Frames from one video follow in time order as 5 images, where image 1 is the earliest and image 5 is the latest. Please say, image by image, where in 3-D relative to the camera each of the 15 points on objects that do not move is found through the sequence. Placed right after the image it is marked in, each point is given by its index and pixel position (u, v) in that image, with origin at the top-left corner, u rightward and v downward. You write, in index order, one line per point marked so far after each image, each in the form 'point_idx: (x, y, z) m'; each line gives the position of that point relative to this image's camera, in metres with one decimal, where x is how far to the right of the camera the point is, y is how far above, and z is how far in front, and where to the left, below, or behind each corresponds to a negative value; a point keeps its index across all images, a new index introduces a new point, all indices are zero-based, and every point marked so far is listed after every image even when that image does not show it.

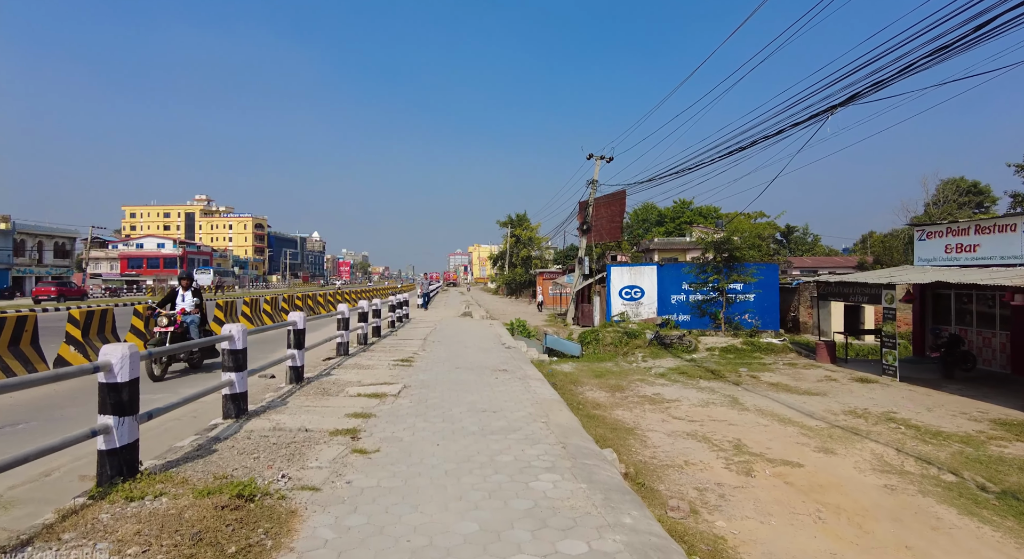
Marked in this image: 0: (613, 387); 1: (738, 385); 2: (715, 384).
0: (+2.2, -2.3, +11.6) m
1: (+5.2, -2.4, +12.5) m
2: (+4.7, -2.4, +12.5) m
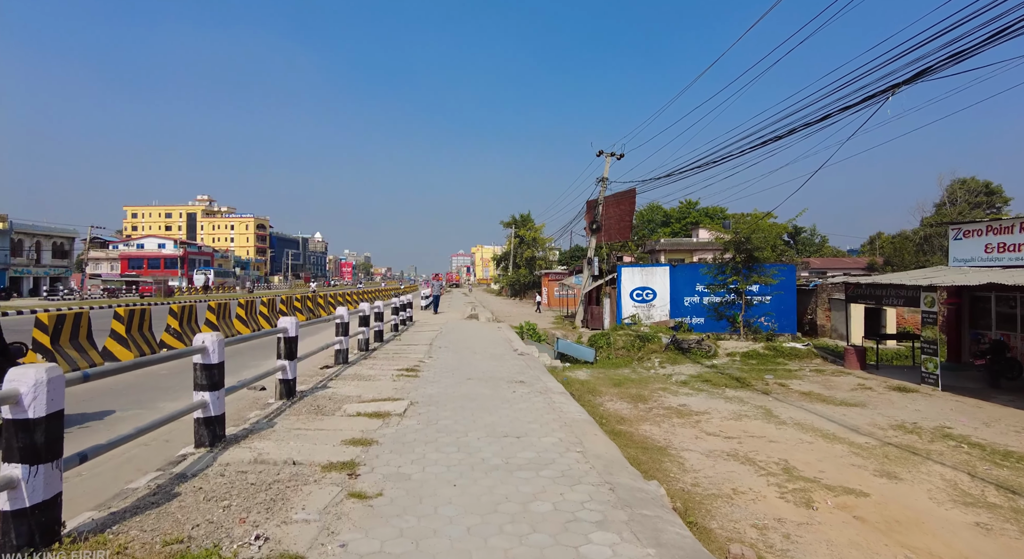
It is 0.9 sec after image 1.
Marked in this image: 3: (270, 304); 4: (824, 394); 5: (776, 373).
0: (+2.4, -2.4, +10.7) m
1: (+5.5, -2.5, +11.6) m
2: (+5.0, -2.4, +11.6) m
3: (-8.7, -0.9, +19.5) m
4: (+6.8, -2.5, +11.8) m
5: (+6.9, -2.4, +14.1) m
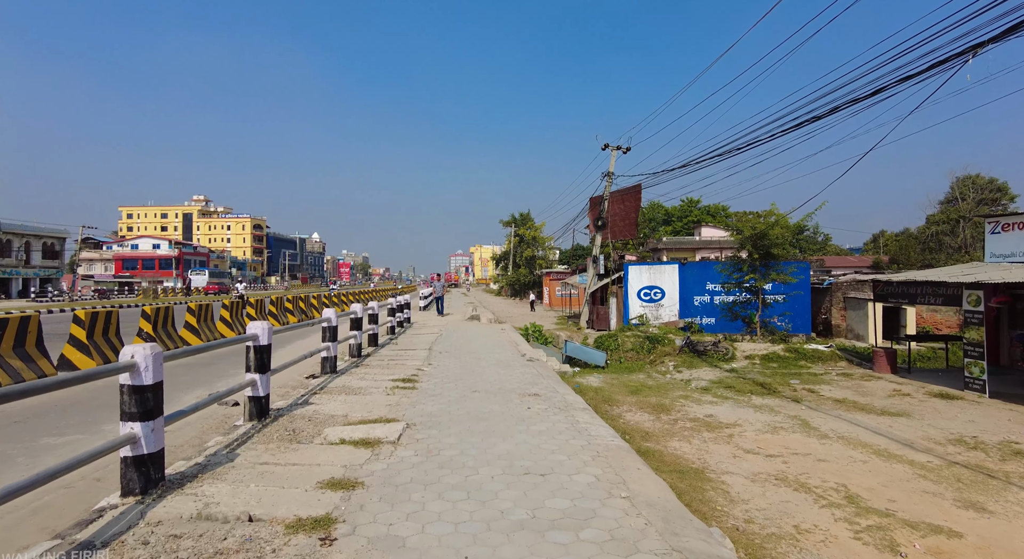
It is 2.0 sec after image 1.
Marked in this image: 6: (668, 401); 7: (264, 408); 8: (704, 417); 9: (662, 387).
0: (+2.6, -2.3, +9.7) m
1: (+5.6, -2.4, +10.6) m
2: (+5.1, -2.4, +10.6) m
3: (-8.6, -0.9, +18.5) m
4: (+6.9, -2.4, +10.8) m
5: (+7.0, -2.4, +13.1) m
6: (+3.0, -2.3, +10.4) m
7: (-2.3, -1.2, +5.1) m
8: (+3.3, -2.3, +9.3) m
9: (+3.3, -2.3, +11.8) m
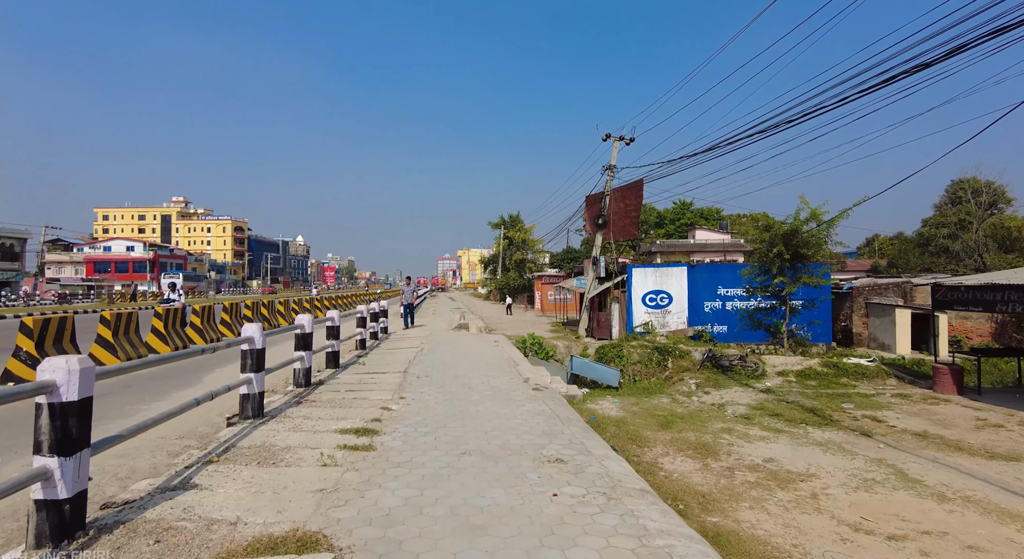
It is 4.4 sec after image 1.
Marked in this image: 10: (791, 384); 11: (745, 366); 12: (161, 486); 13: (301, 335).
0: (+2.6, -2.3, +7.4) m
1: (+5.6, -2.5, +8.4) m
2: (+5.1, -2.4, +8.4) m
3: (-8.8, -1.0, +16.0) m
4: (+6.9, -2.5, +8.6) m
5: (+6.9, -2.5, +10.9) m
6: (+3.0, -2.4, +8.2) m
7: (-2.2, -1.2, +2.8) m
8: (+3.3, -2.4, +7.0) m
9: (+3.2, -2.4, +9.5) m
10: (+6.5, -2.4, +12.7) m
11: (+5.9, -2.2, +13.7) m
12: (-2.3, -1.3, +3.6) m
13: (-2.6, -0.7, +6.9) m
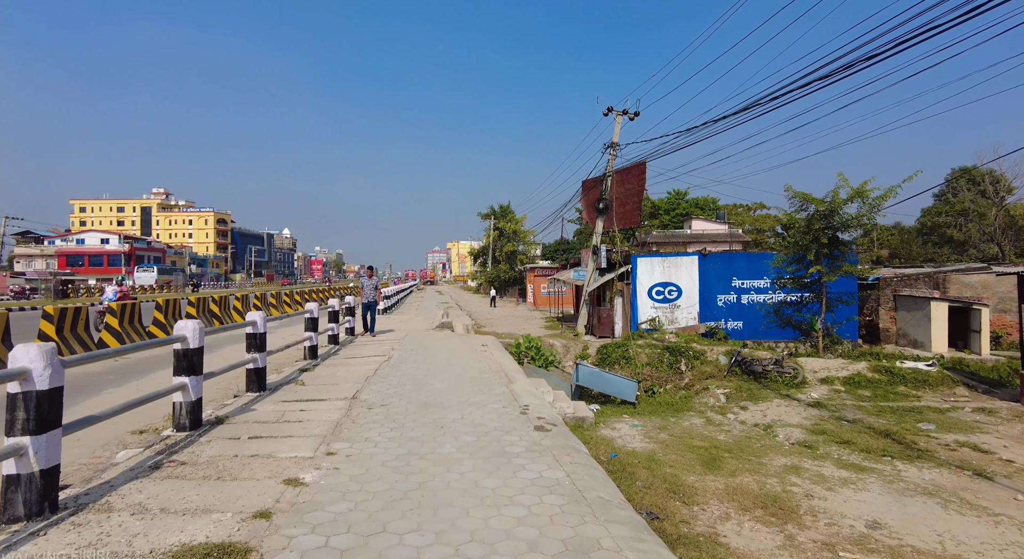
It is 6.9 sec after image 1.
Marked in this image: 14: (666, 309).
0: (+2.5, -2.2, +5.2) m
1: (+5.5, -2.3, +6.2) m
2: (+5.0, -2.3, +6.2) m
3: (-9.0, -0.8, +13.5) m
4: (+6.8, -2.3, +6.5) m
5: (+6.8, -2.3, +8.7) m
6: (+2.9, -2.2, +5.9) m
7: (-2.2, -1.2, +0.4) m
8: (+3.2, -2.3, +4.8) m
9: (+3.1, -2.2, +7.3) m
10: (+6.3, -2.2, +10.5) m
11: (+5.7, -1.9, +11.5) m
12: (-2.3, -1.3, +1.2) m
13: (-2.7, -0.6, +4.5) m
14: (+5.3, -1.0, +18.7) m
